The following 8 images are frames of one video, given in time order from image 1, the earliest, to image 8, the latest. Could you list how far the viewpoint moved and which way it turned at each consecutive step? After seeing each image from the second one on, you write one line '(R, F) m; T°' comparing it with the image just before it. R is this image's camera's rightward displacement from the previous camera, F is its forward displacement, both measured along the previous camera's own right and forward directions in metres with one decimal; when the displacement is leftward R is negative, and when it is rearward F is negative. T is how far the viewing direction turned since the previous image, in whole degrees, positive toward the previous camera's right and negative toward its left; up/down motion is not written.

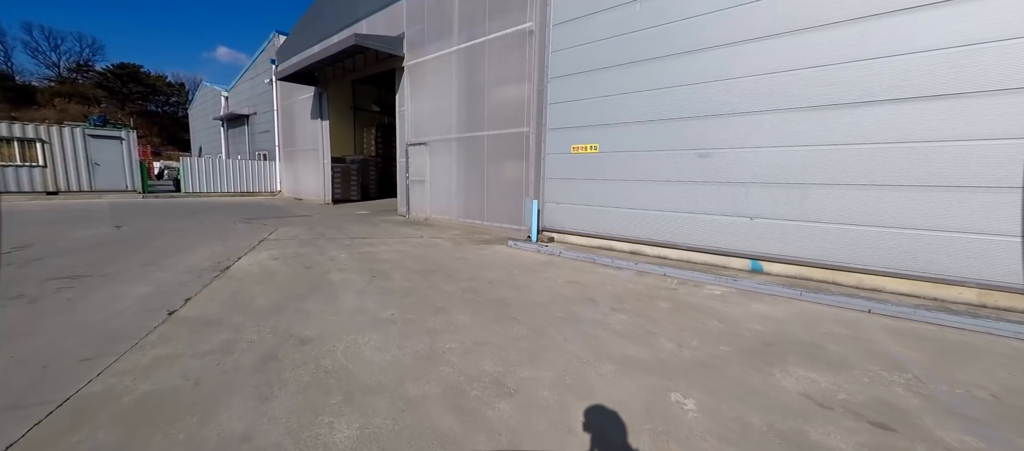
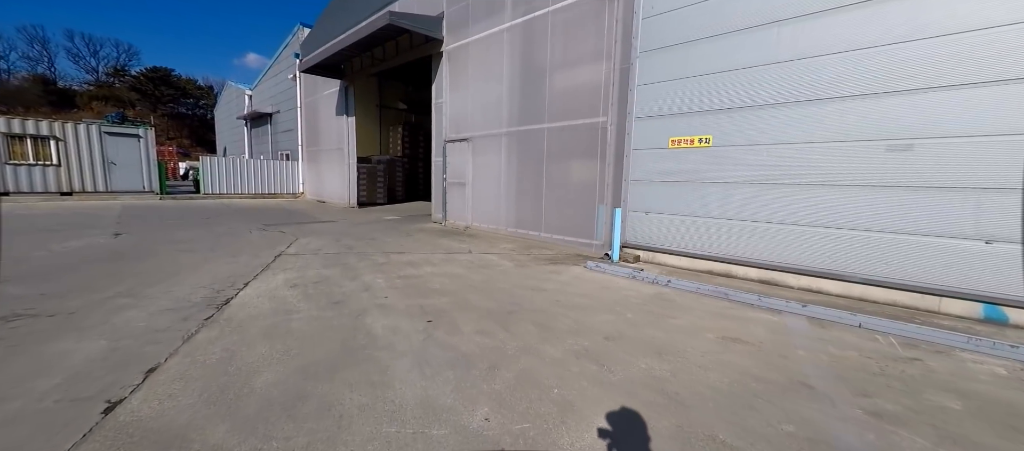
(-0.8, +1.4) m; -3°
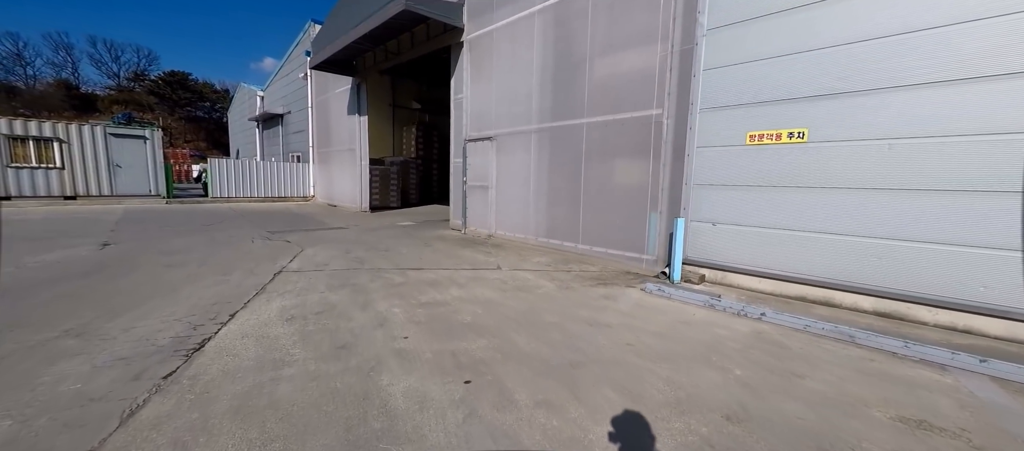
(-0.3, +0.8) m; -2°
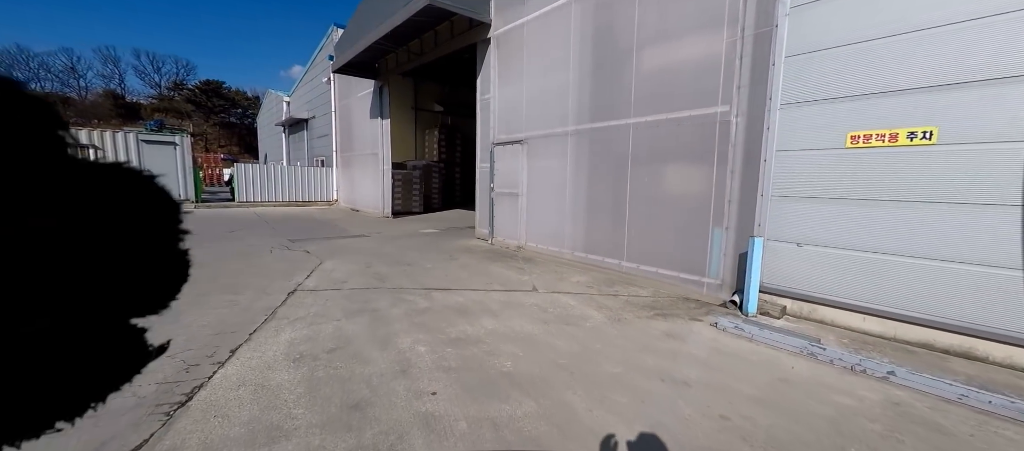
(-0.2, +0.6) m; -3°
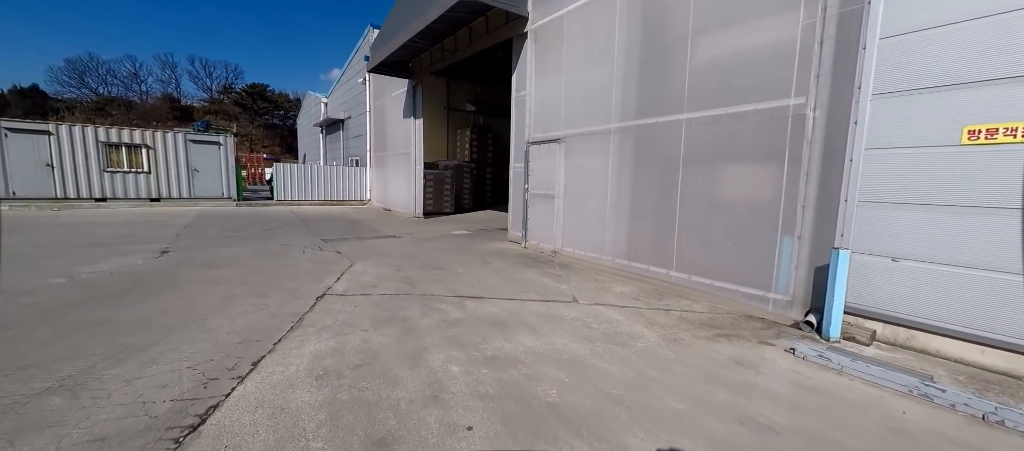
(-0.1, +0.3) m; -4°
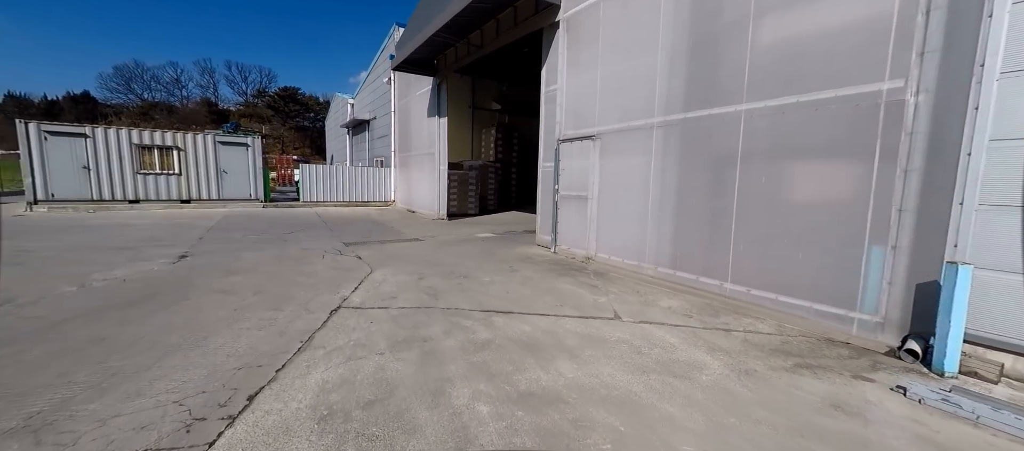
(-0.1, +0.5) m; -4°
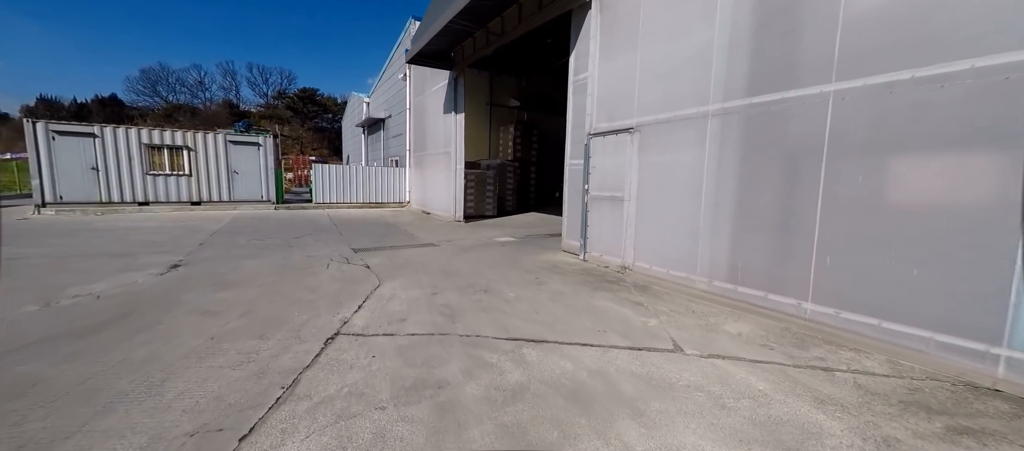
(-0.2, +0.7) m; -2°
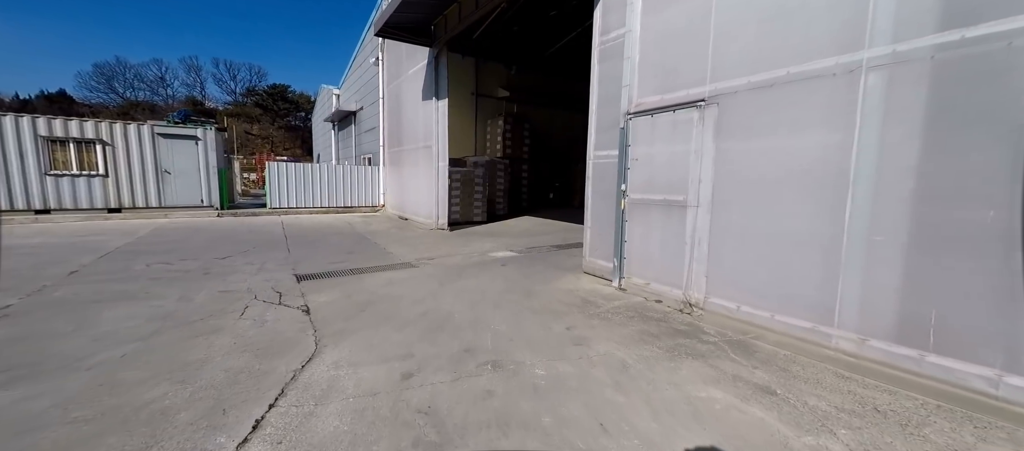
(-0.3, +1.8) m; +3°
